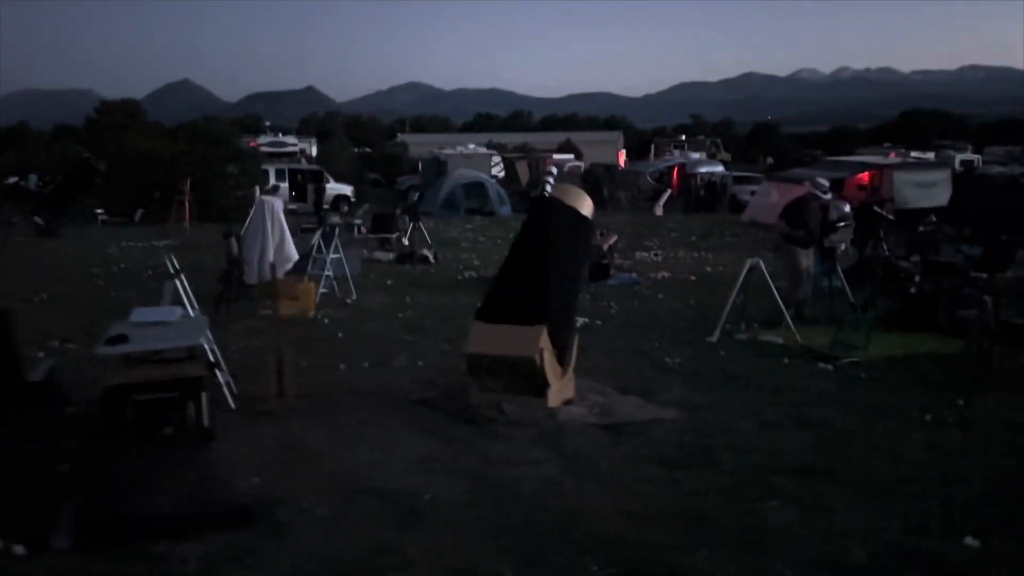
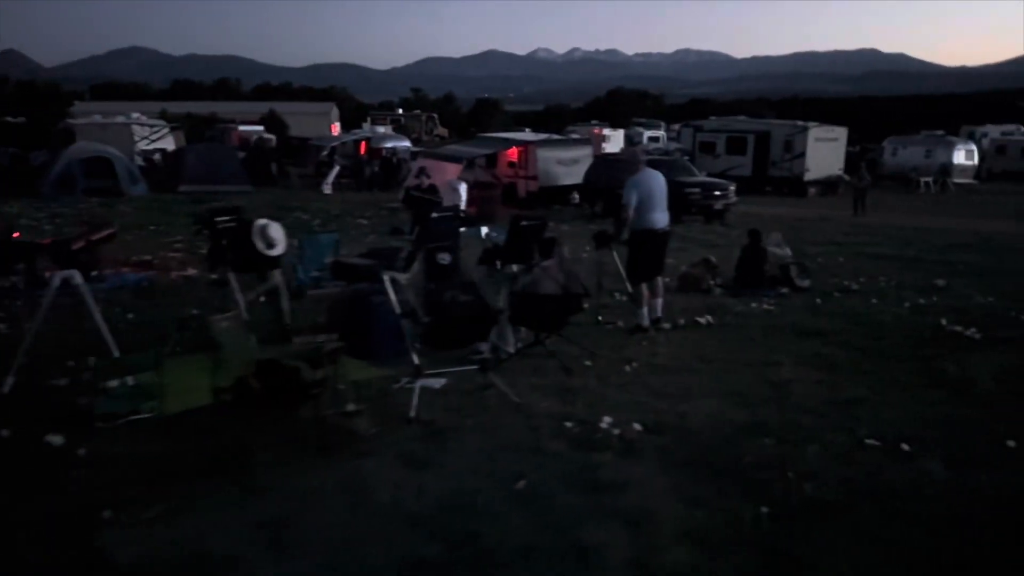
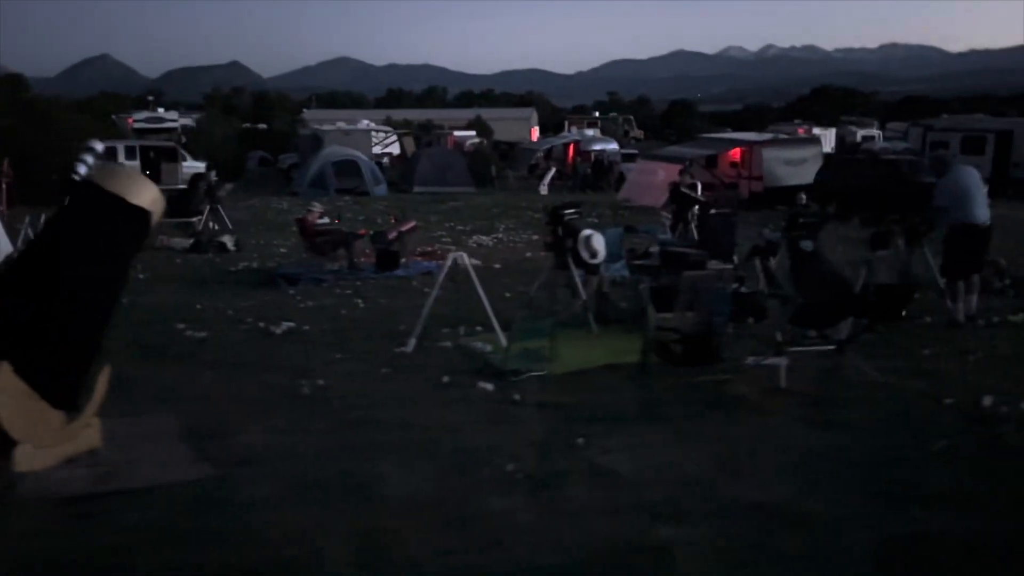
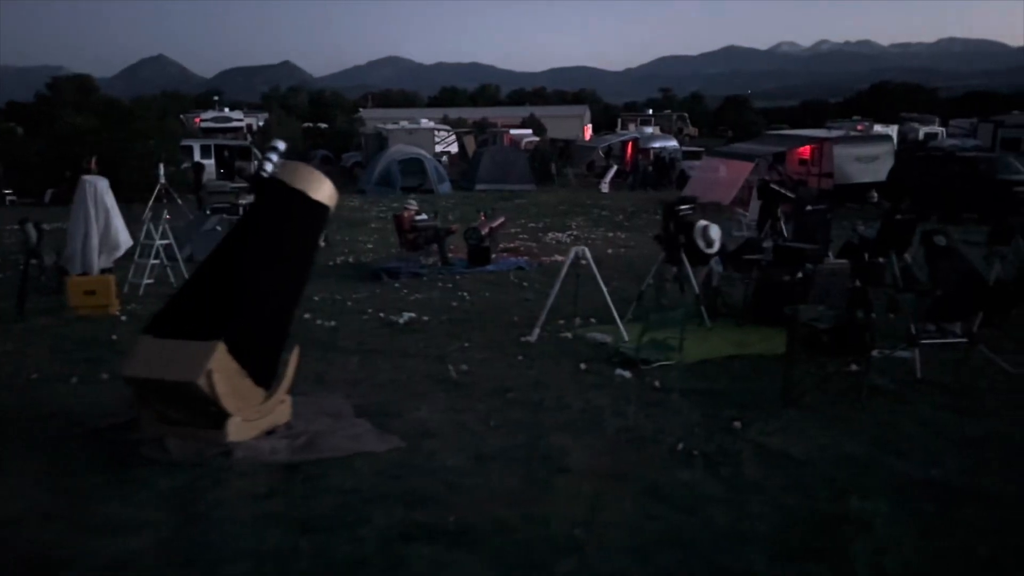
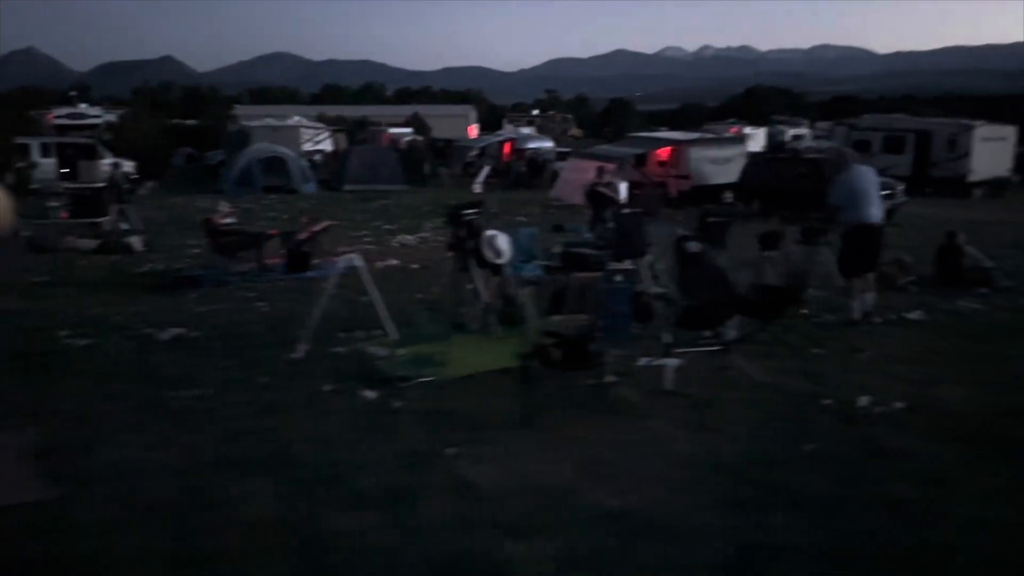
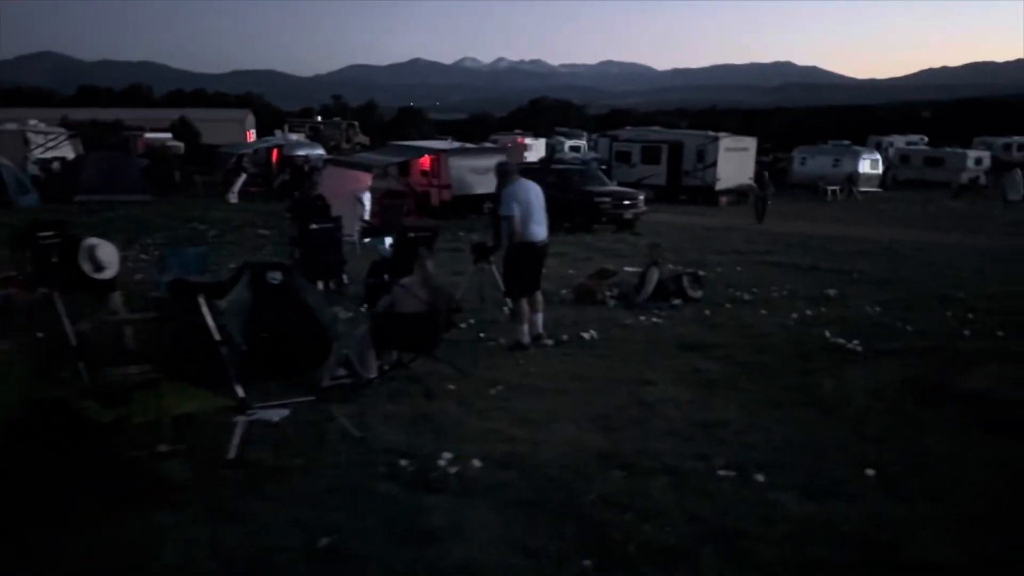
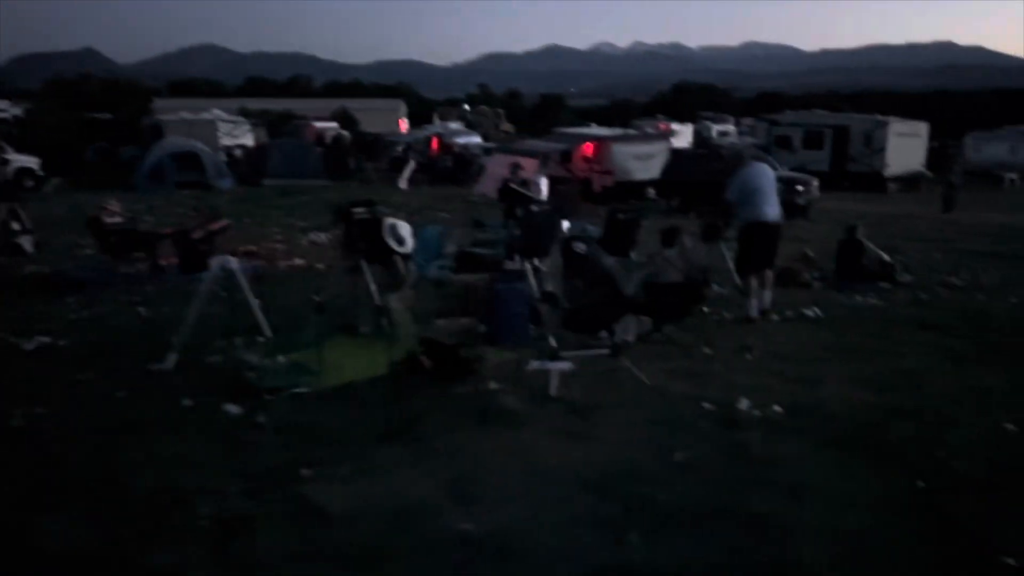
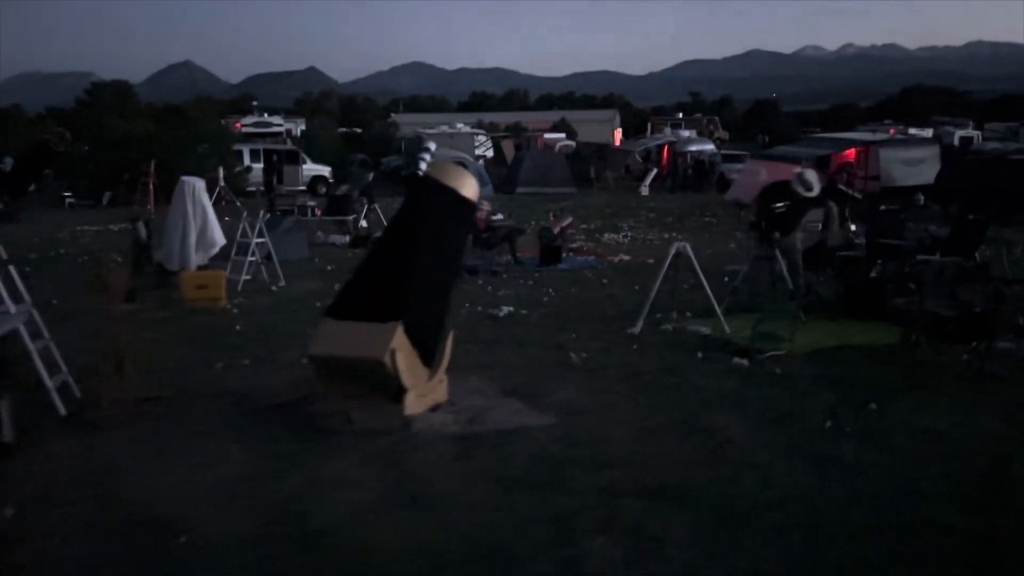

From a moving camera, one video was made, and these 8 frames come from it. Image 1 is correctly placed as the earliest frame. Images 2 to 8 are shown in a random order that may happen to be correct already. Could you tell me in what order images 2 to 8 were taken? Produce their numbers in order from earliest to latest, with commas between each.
8, 4, 3, 5, 7, 2, 6
